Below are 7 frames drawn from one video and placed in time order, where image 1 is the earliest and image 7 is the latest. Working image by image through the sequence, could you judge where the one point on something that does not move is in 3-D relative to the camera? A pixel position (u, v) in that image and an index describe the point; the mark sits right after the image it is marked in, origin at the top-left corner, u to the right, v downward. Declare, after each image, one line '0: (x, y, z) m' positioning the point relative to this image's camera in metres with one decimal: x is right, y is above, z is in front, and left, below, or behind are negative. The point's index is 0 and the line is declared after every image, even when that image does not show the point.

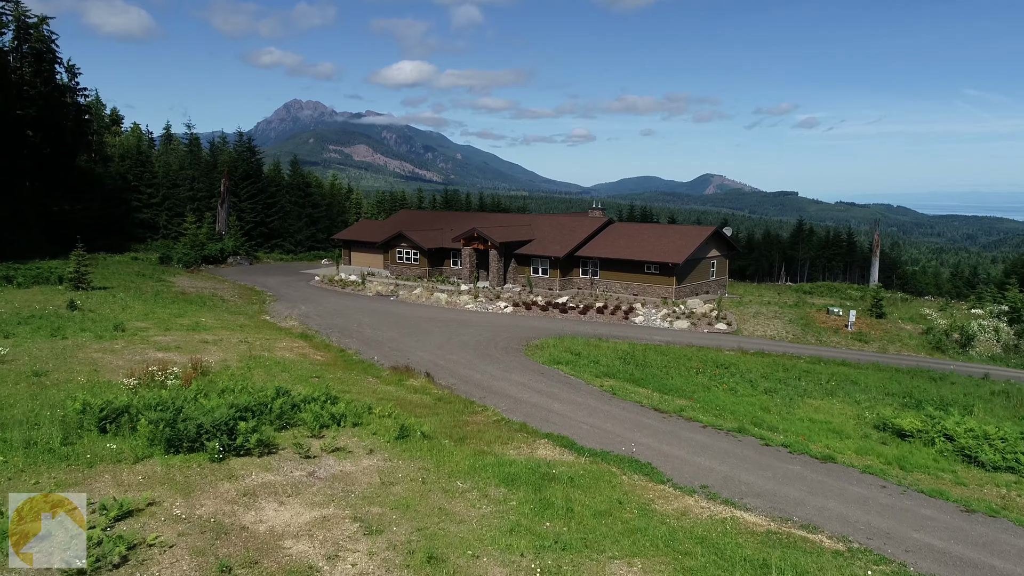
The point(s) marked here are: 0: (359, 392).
0: (-3.9, -2.6, +19.7) m
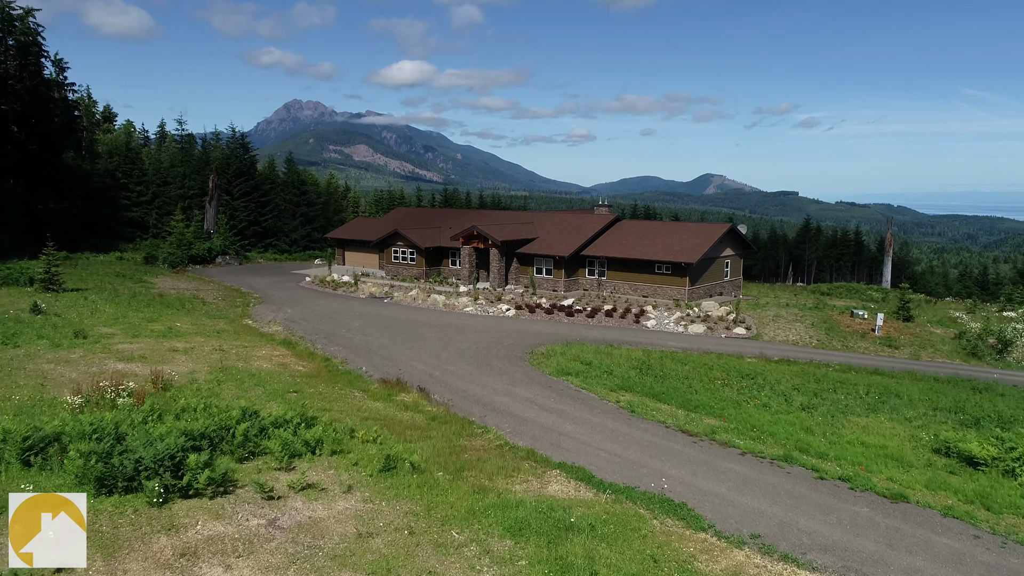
0: (-3.7, -2.7, +17.2) m
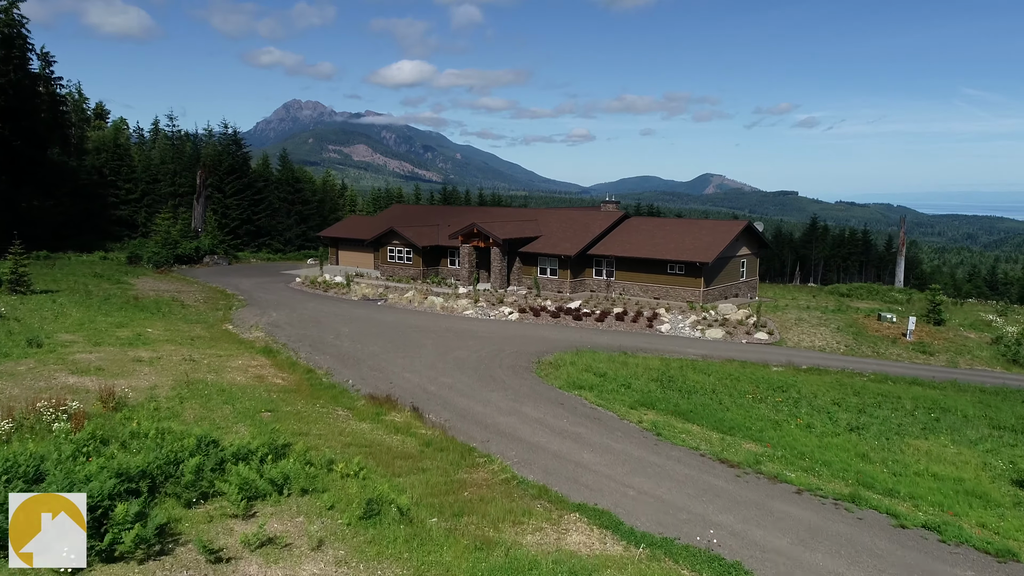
0: (-3.6, -2.8, +14.7) m
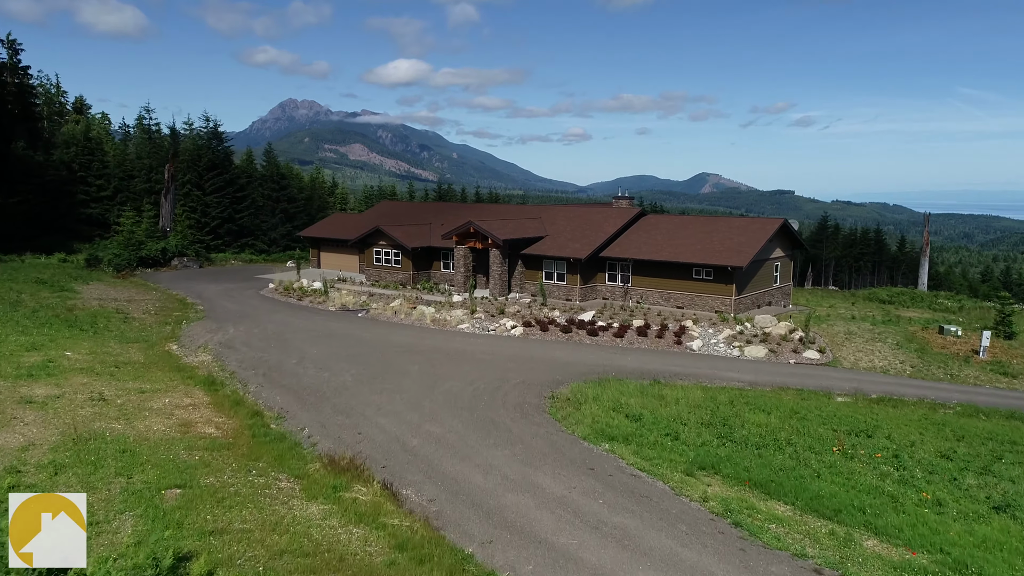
0: (-3.4, -3.1, +9.9) m
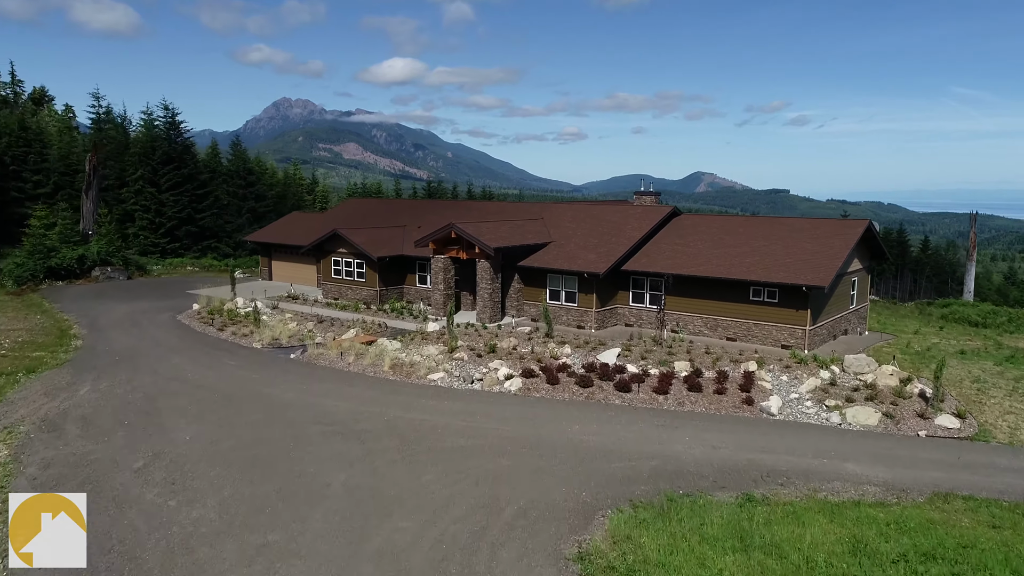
0: (-3.5, -3.9, +1.6) m
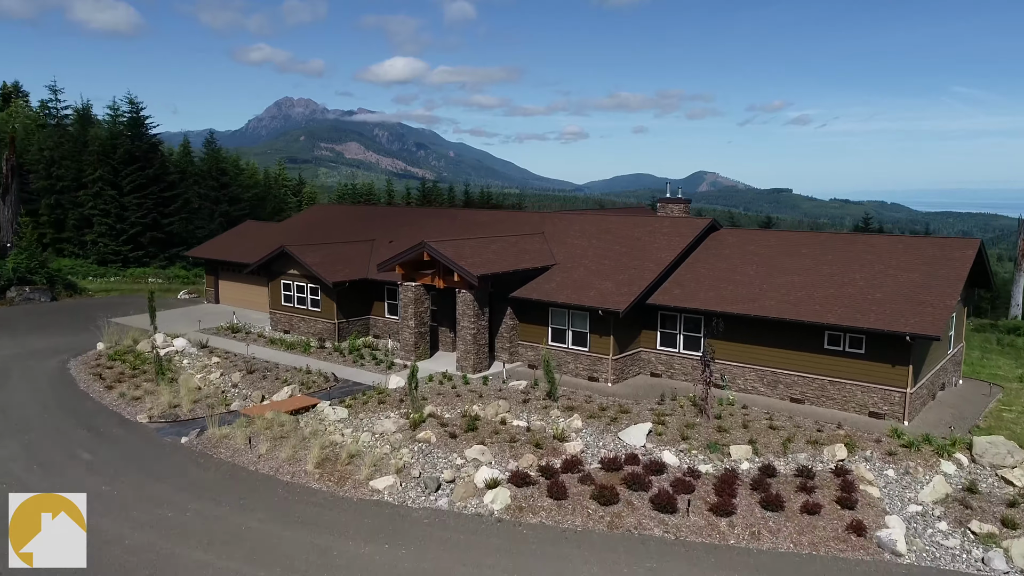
0: (-3.7, -4.9, -4.6) m
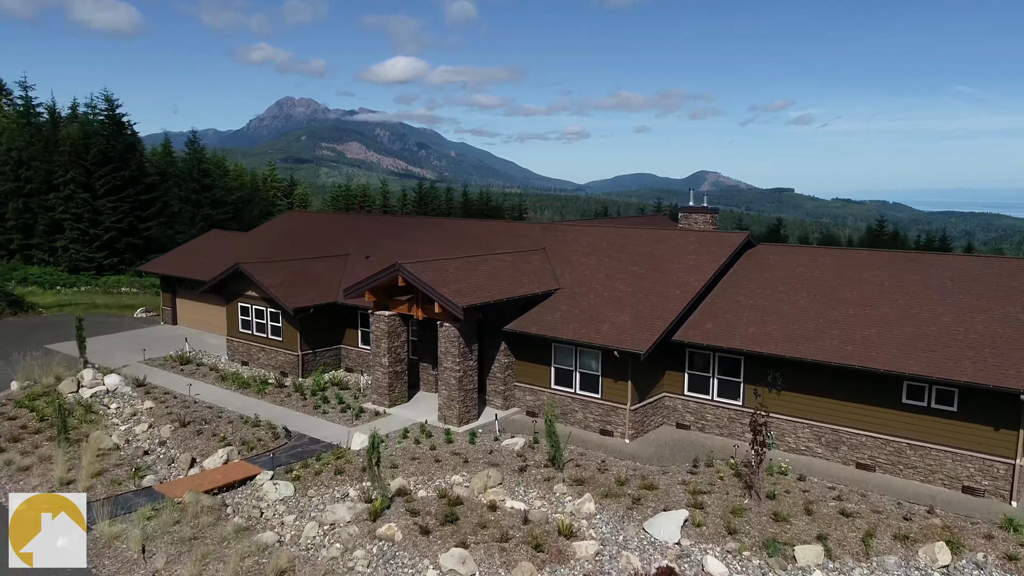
0: (-3.9, -5.6, -8.3) m
